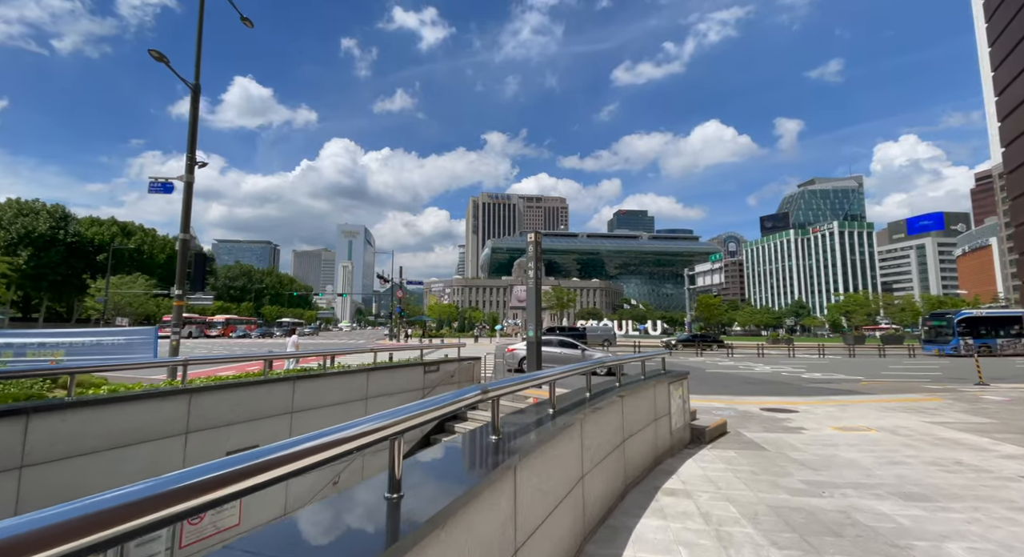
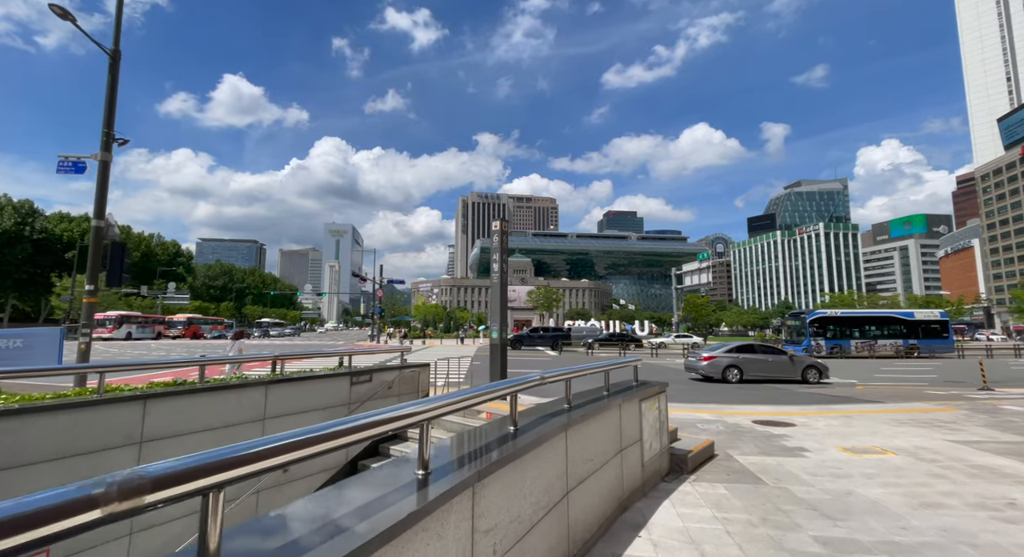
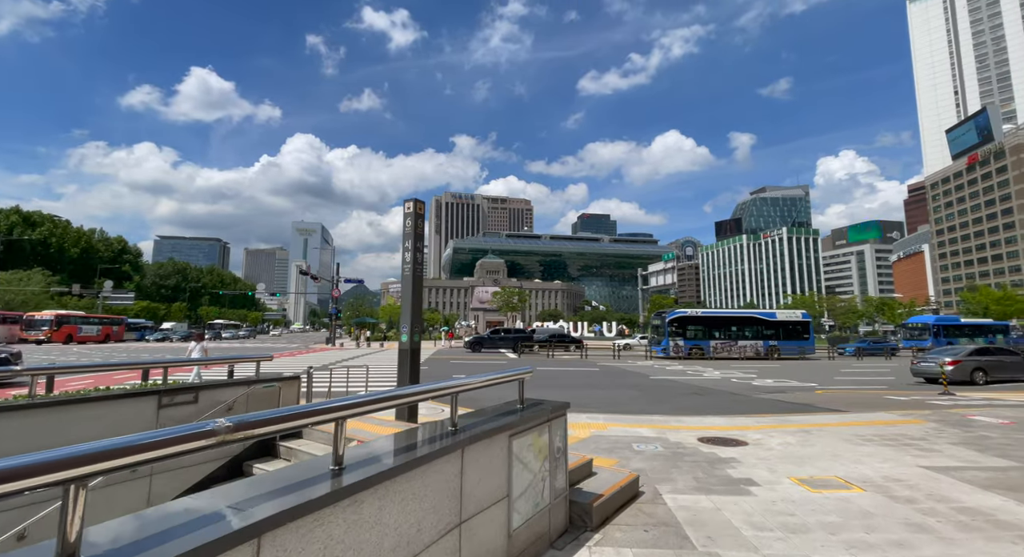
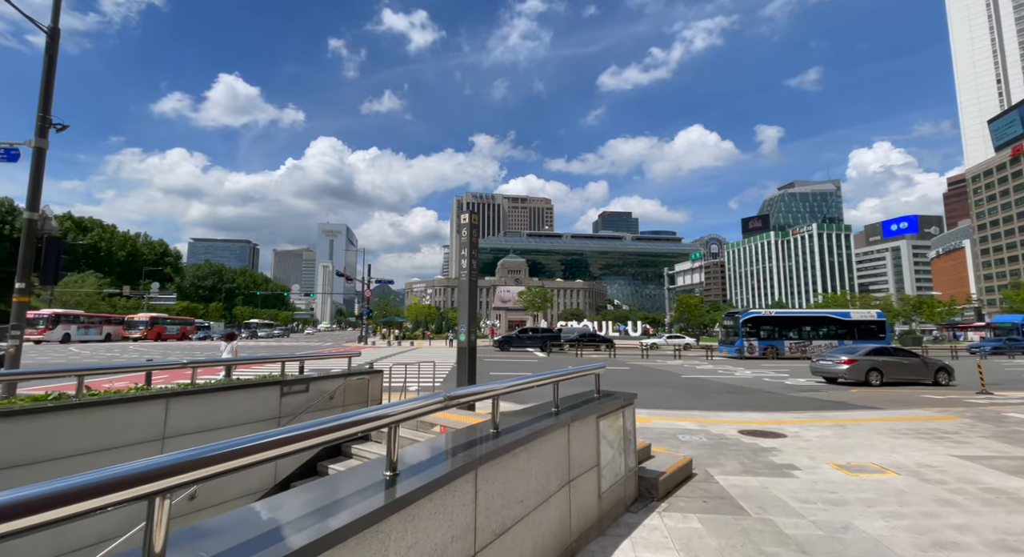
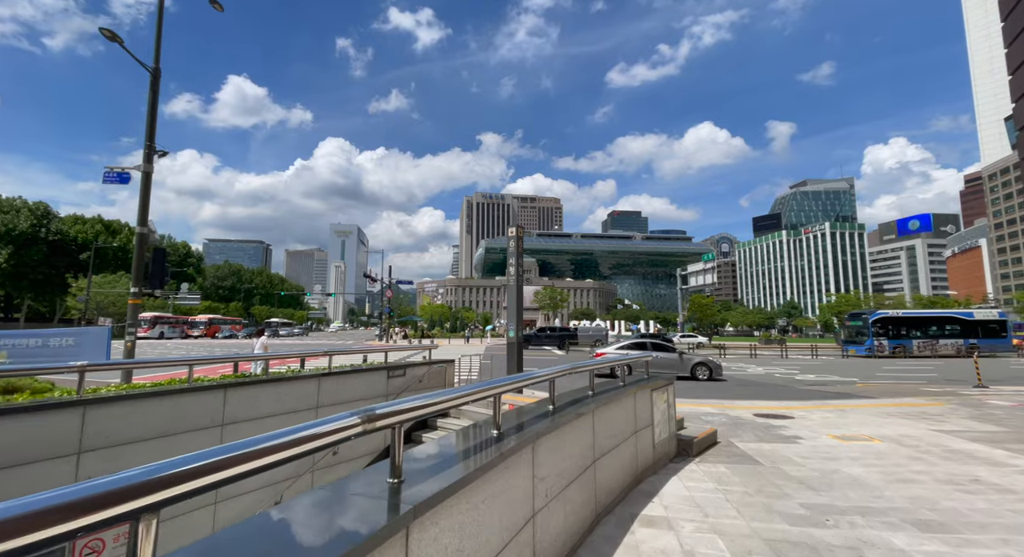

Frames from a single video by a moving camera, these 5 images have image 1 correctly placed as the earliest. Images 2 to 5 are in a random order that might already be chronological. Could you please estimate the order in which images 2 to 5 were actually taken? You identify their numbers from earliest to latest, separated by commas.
5, 2, 4, 3
